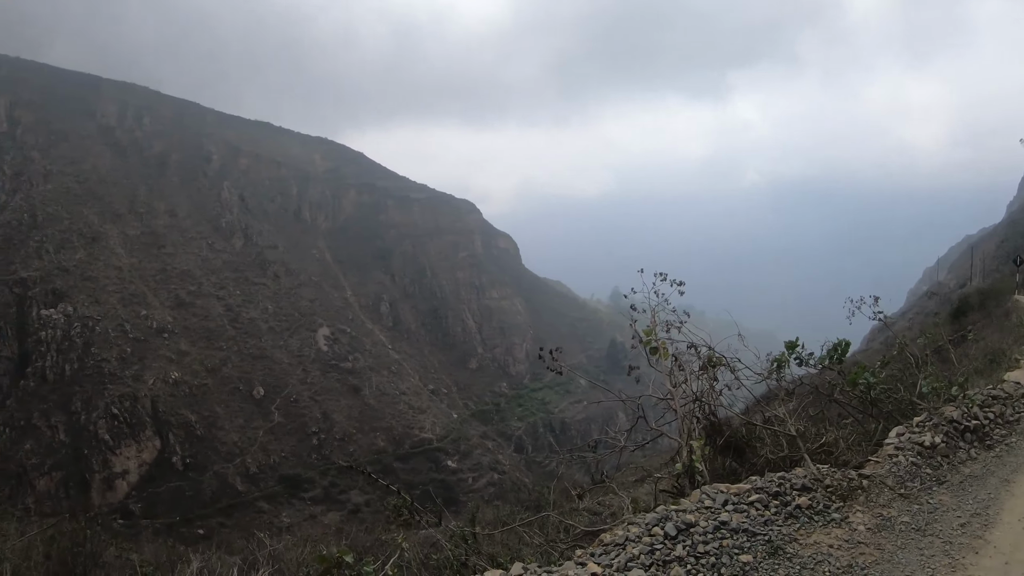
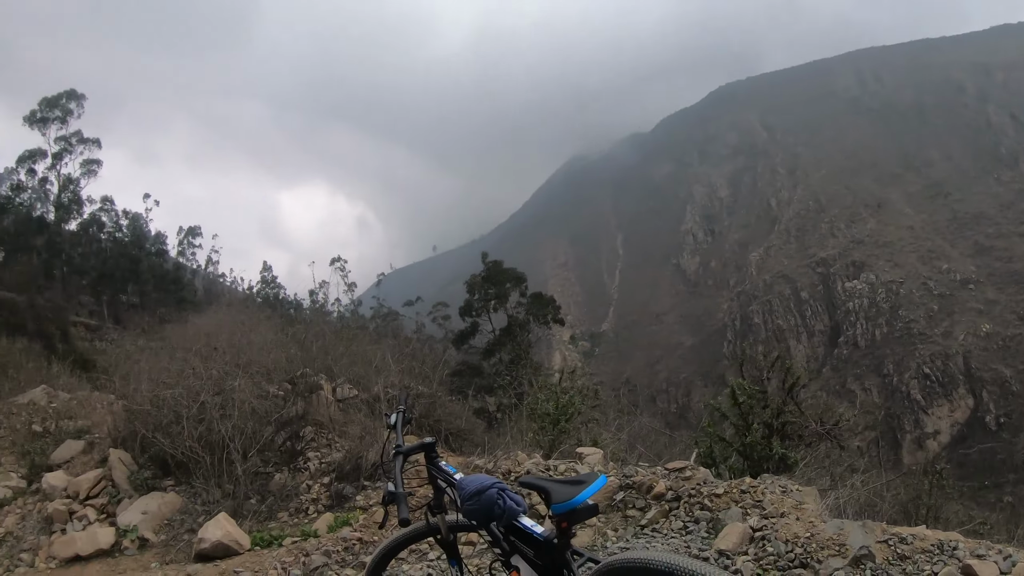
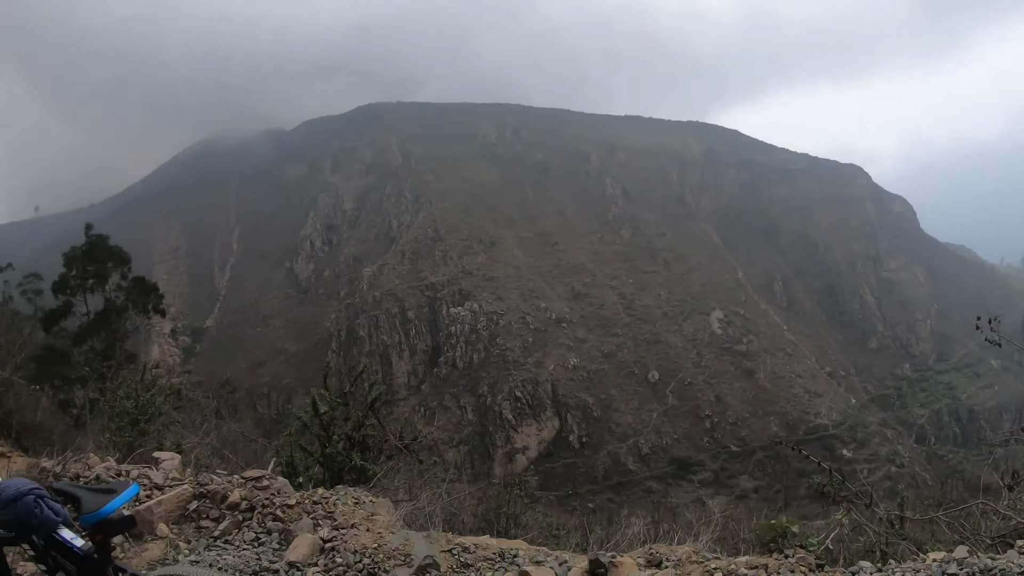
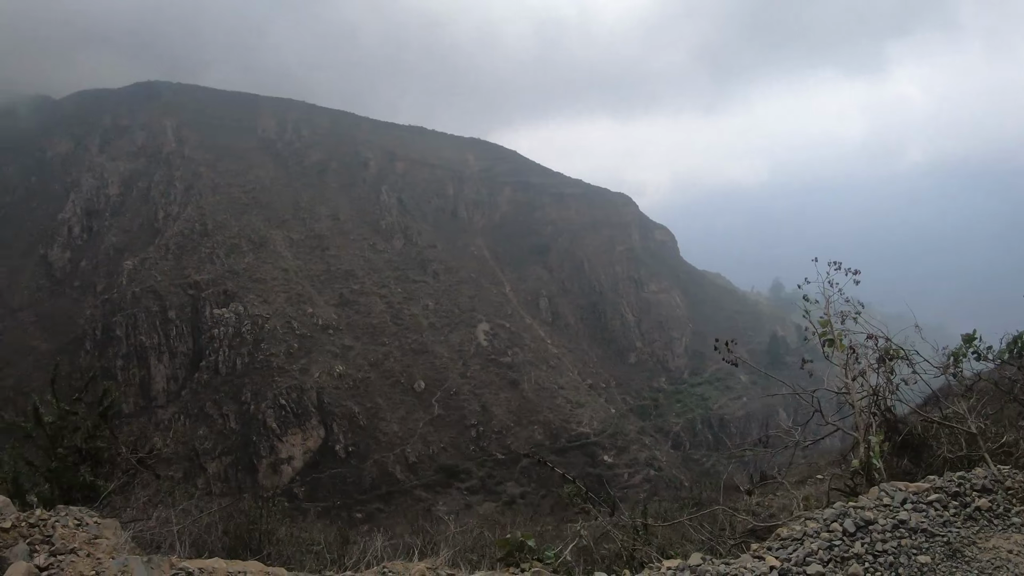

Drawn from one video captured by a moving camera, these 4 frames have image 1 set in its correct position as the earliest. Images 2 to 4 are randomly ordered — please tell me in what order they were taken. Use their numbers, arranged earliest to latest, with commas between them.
4, 3, 2
